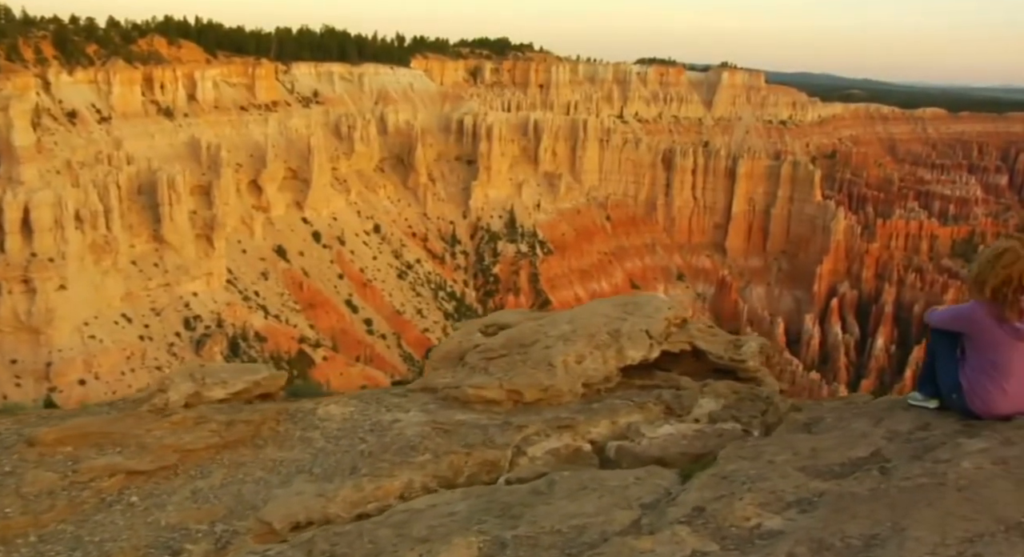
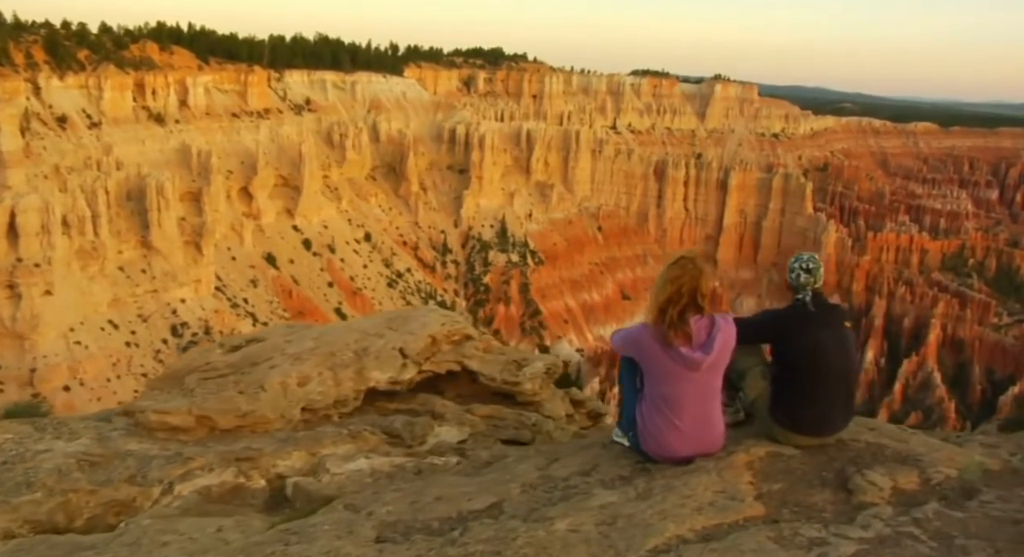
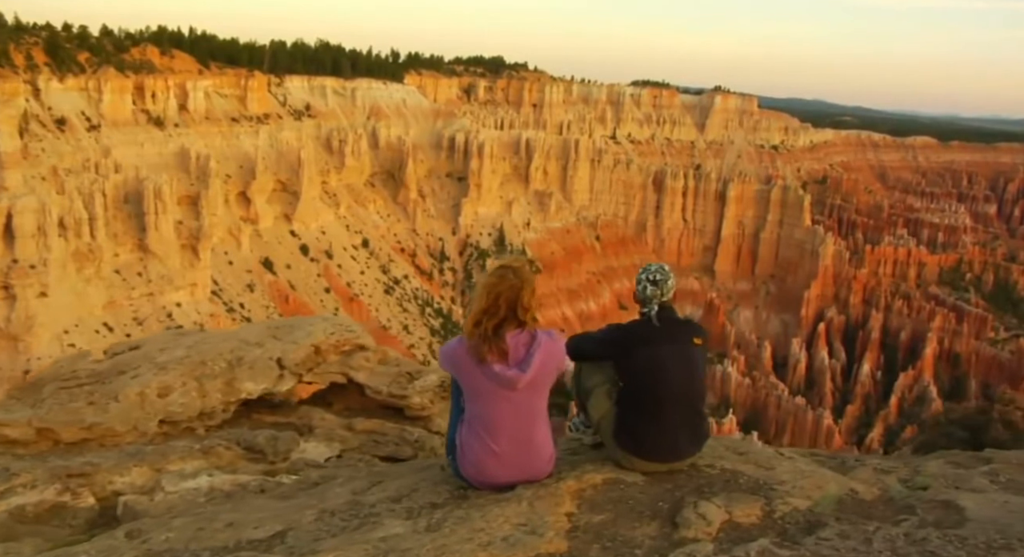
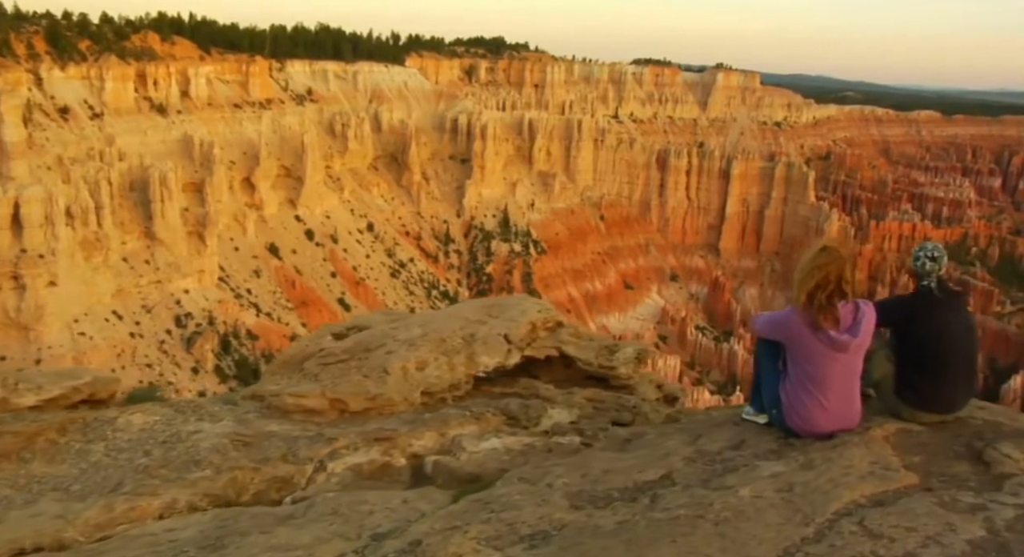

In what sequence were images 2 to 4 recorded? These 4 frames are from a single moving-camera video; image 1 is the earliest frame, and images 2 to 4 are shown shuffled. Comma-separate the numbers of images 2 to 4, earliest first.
4, 2, 3
